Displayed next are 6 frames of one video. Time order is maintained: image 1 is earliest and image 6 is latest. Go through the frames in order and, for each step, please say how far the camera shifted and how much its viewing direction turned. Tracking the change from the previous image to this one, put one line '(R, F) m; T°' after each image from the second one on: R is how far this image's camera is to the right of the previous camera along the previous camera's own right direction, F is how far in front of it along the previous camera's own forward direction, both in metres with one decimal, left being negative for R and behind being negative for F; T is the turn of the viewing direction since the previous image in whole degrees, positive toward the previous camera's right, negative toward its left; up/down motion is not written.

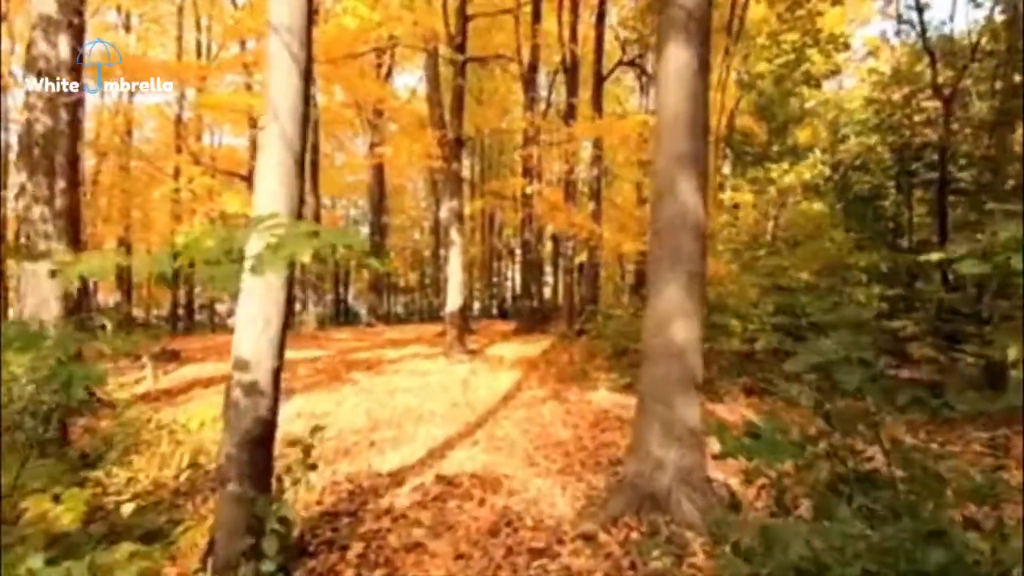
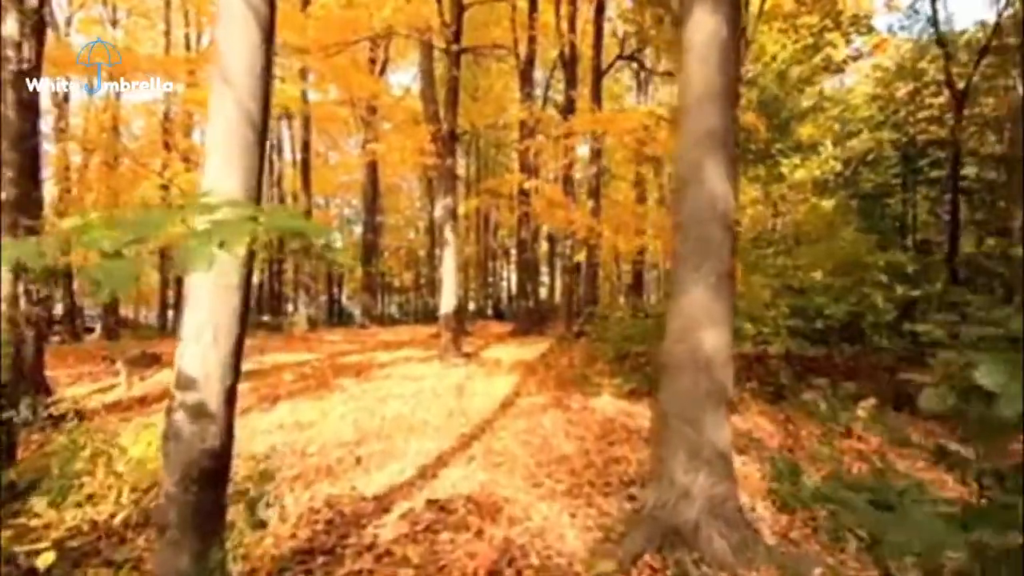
(0.0, +0.6) m; 0°
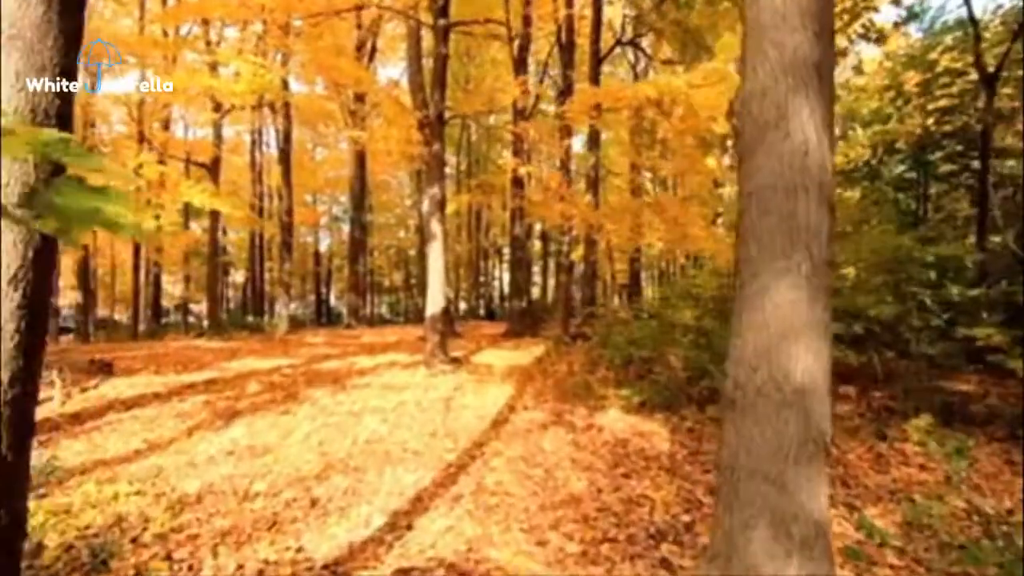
(0.0, +1.3) m; +1°
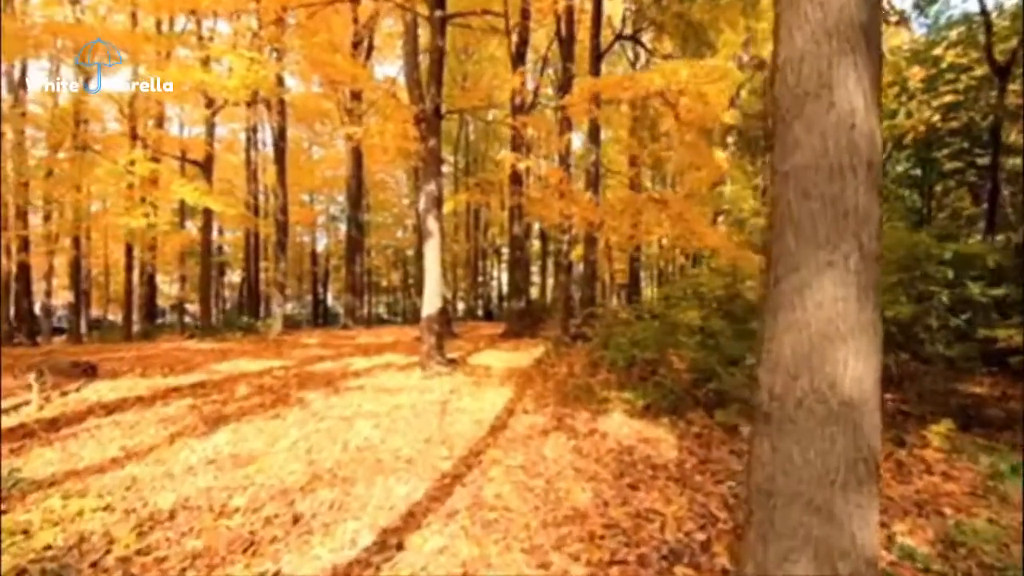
(0.0, +0.4) m; 0°
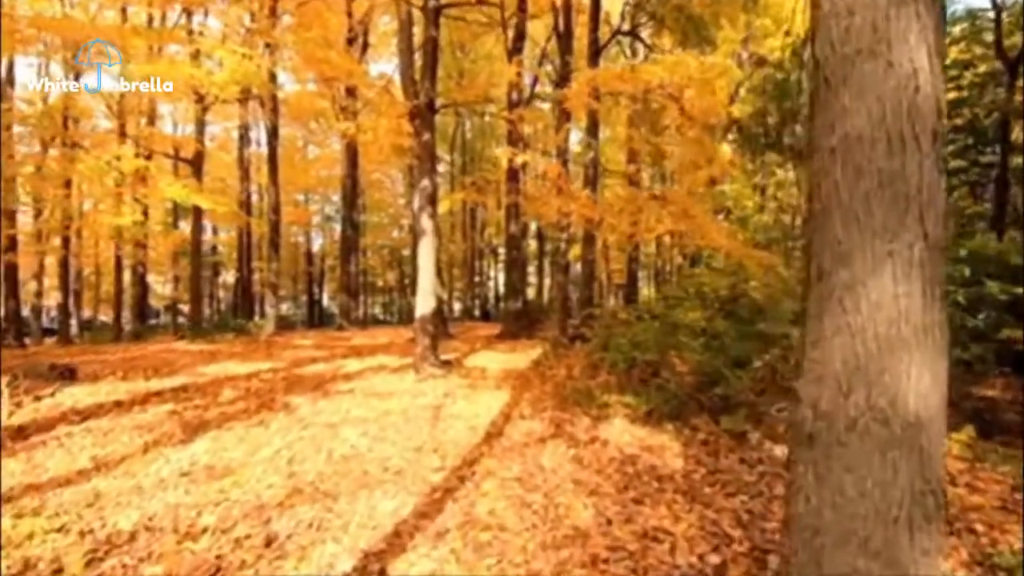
(0.0, +0.4) m; 0°
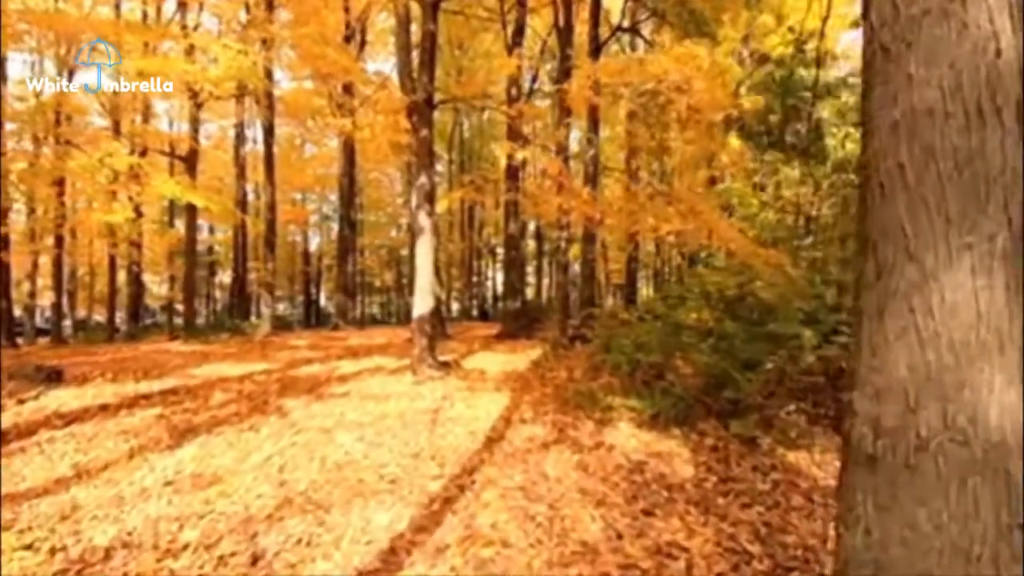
(0.0, +0.3) m; 0°
